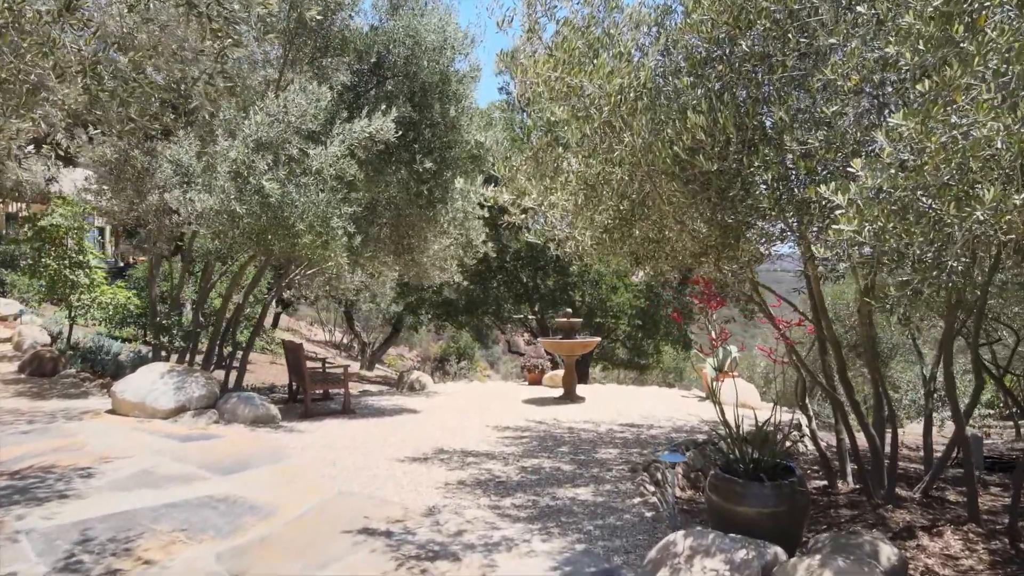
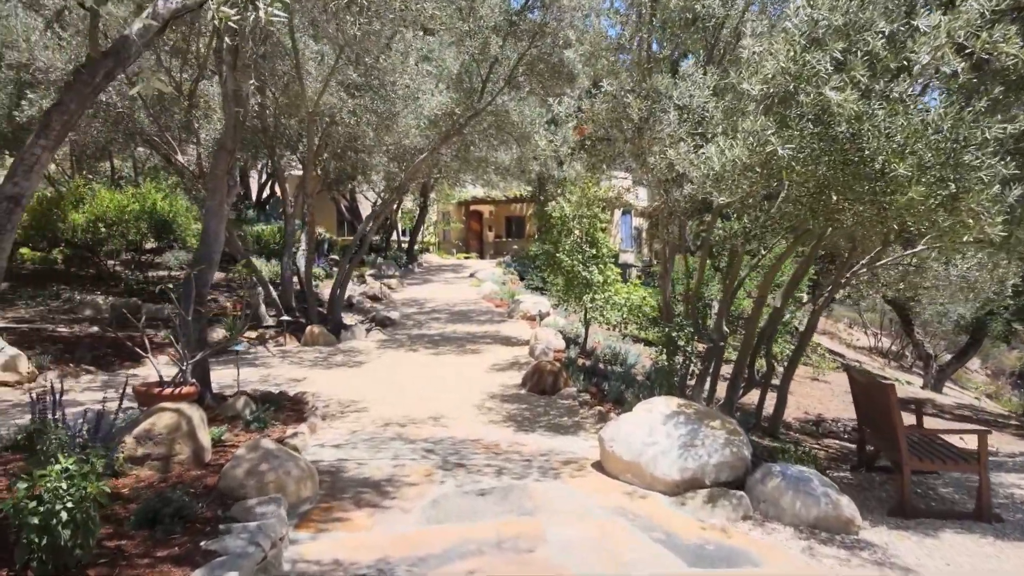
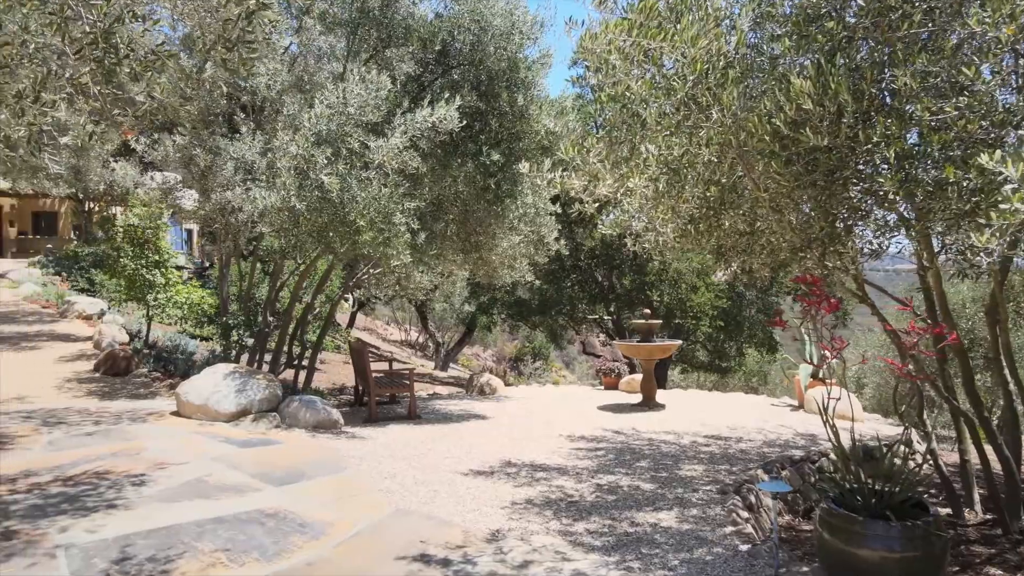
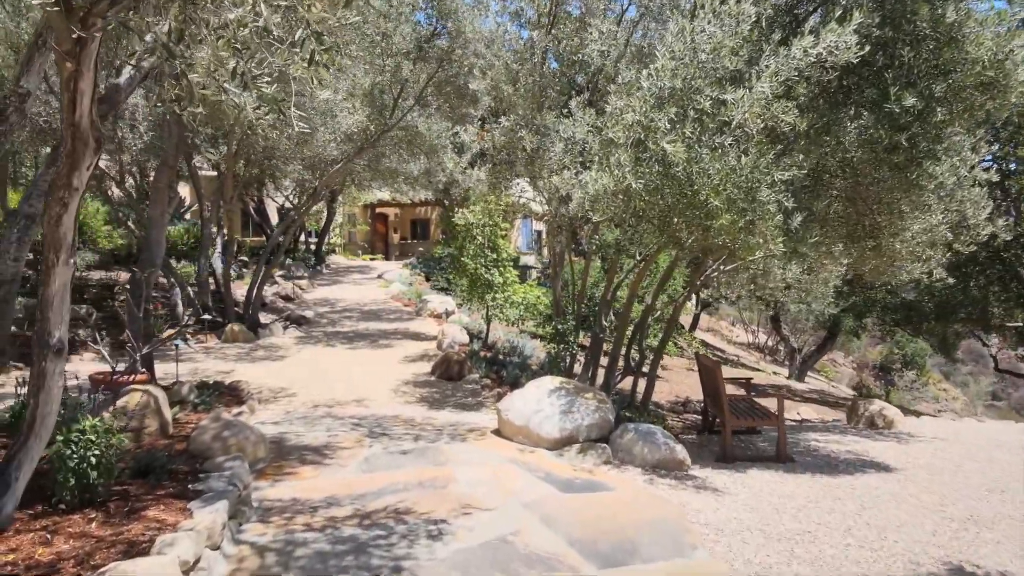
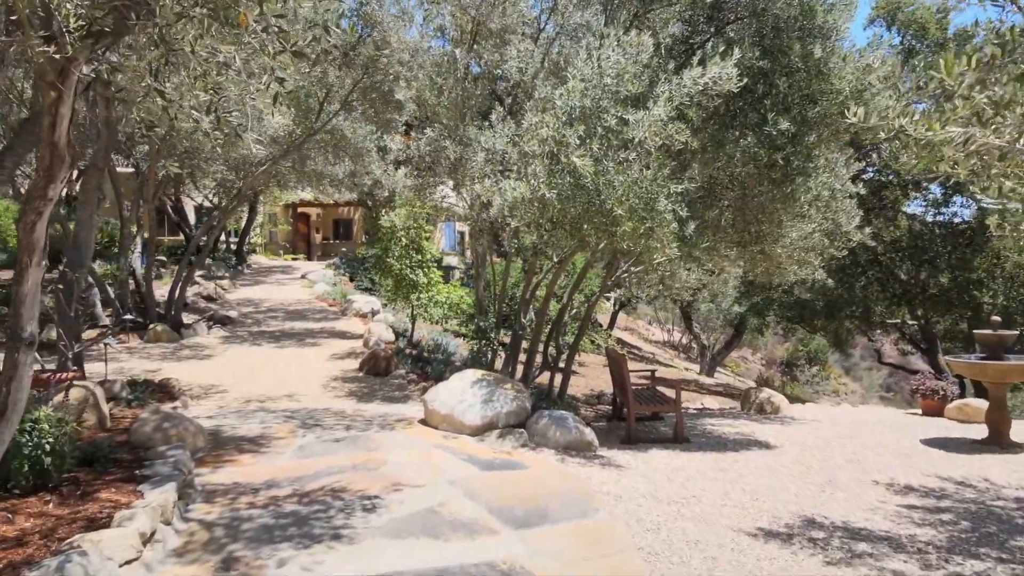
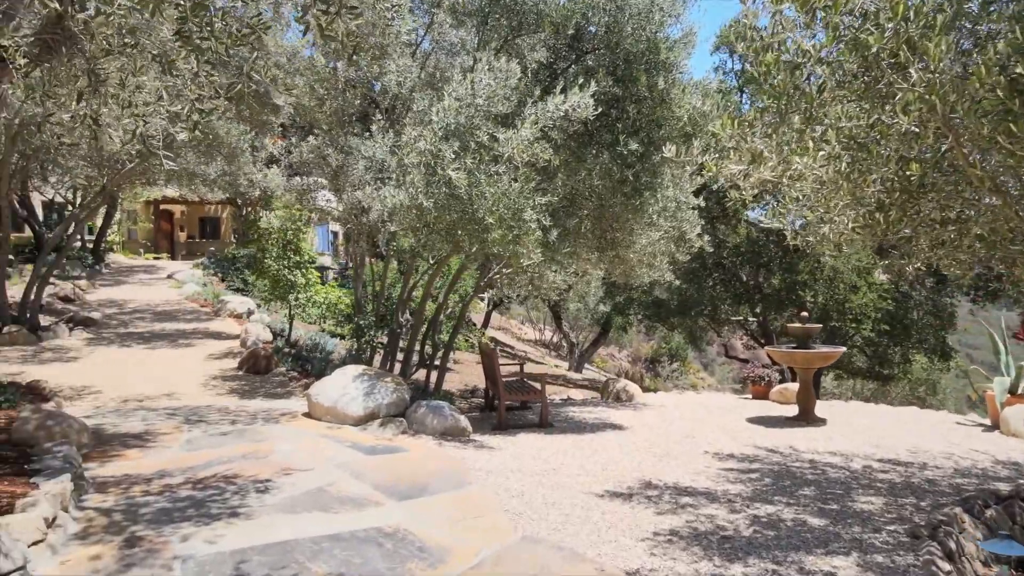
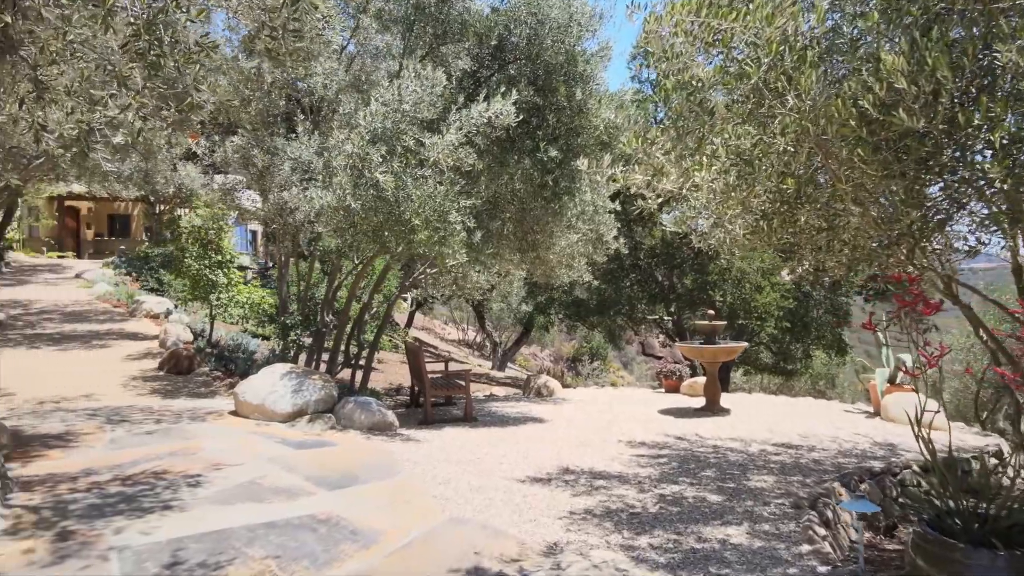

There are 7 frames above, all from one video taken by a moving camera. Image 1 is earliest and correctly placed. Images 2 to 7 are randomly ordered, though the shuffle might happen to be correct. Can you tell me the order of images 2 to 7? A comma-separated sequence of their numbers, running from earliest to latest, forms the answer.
3, 7, 6, 5, 4, 2
